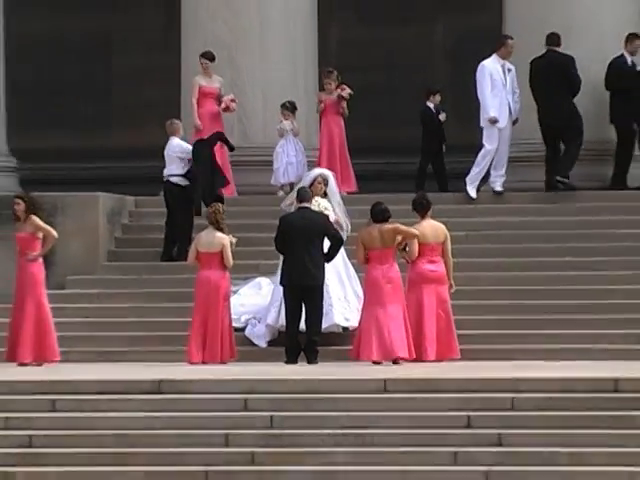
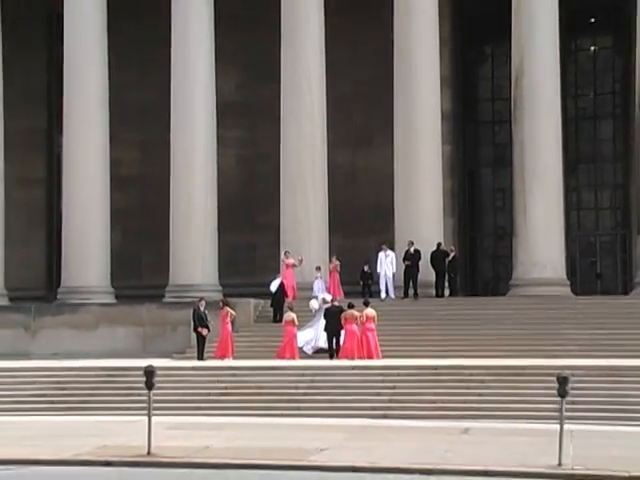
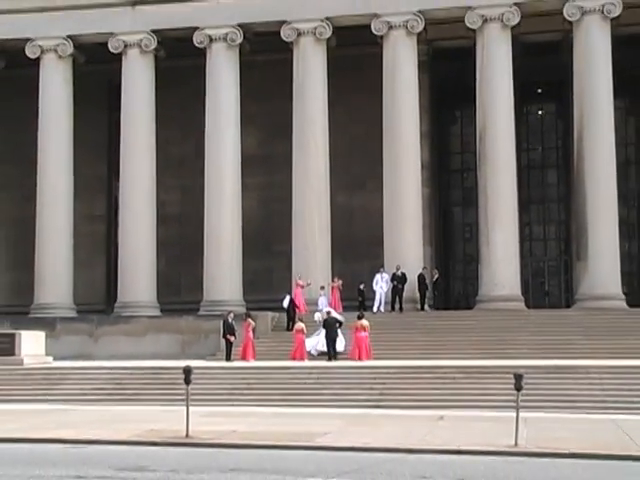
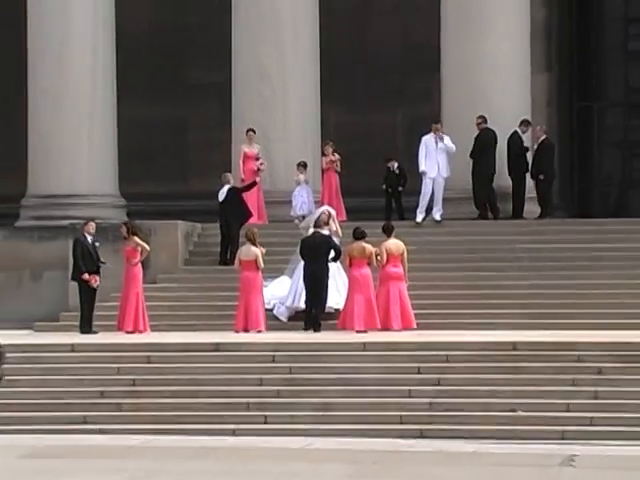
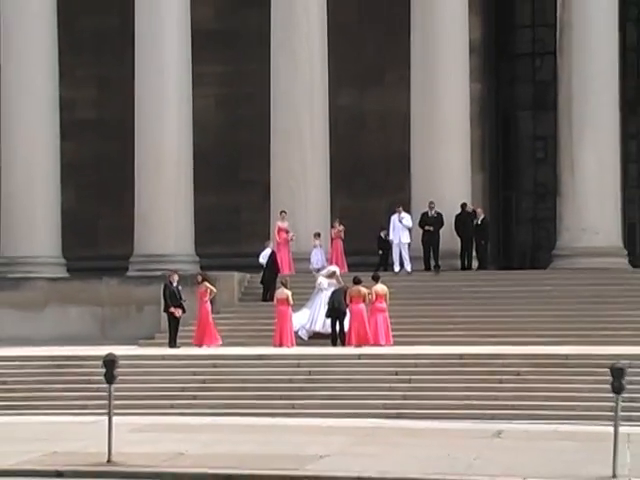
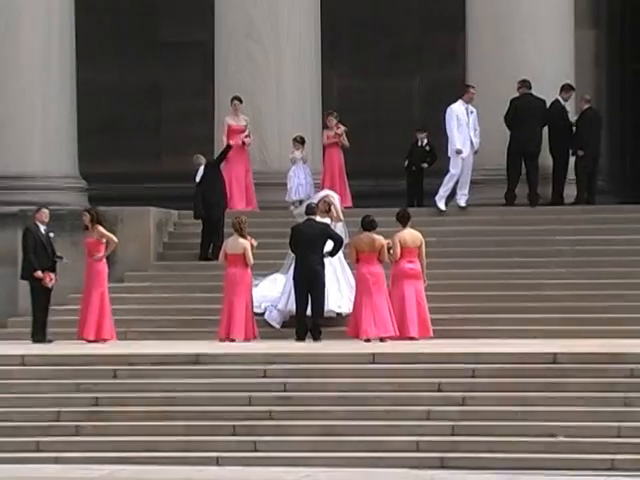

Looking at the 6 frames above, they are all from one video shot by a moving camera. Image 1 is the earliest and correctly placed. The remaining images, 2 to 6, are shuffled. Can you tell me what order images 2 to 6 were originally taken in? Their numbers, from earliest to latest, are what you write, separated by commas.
6, 4, 5, 2, 3
